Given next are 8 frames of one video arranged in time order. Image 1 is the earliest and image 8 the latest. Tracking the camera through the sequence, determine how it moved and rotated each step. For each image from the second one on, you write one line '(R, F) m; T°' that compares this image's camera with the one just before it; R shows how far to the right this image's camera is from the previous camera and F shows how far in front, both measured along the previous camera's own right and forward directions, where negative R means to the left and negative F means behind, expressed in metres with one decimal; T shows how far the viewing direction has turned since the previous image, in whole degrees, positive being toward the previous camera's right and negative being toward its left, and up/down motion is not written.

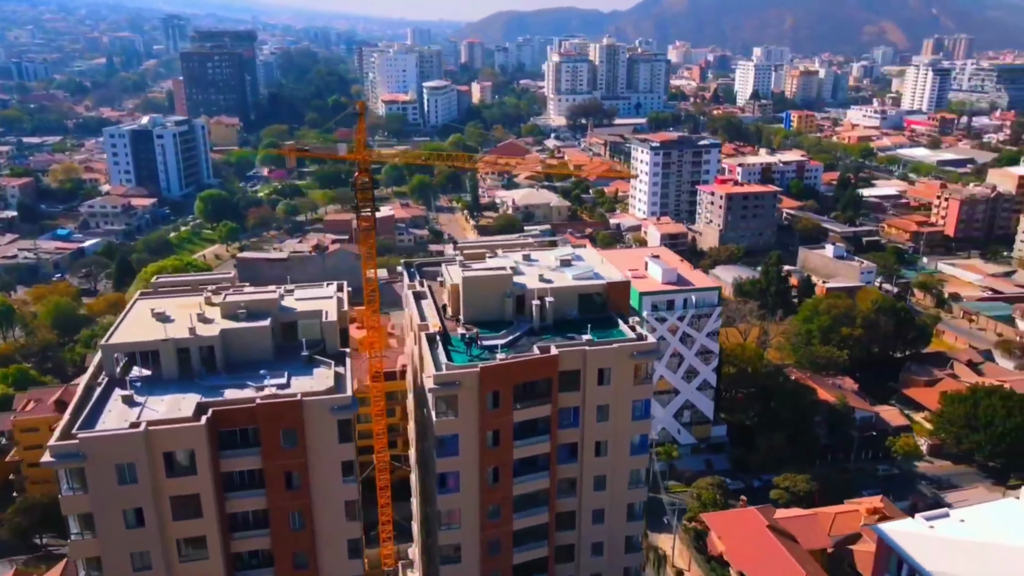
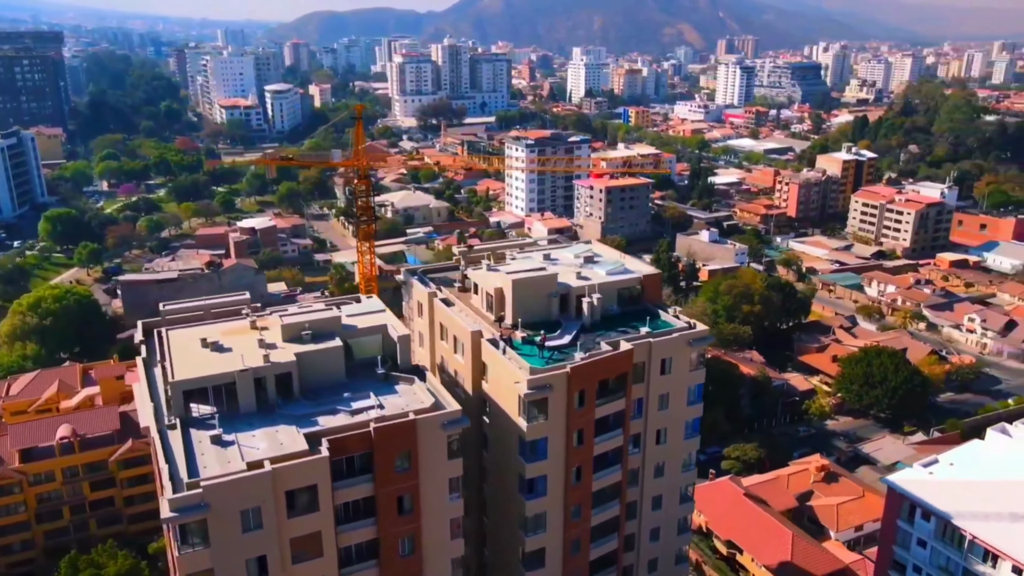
(-5.1, +0.6) m; +12°
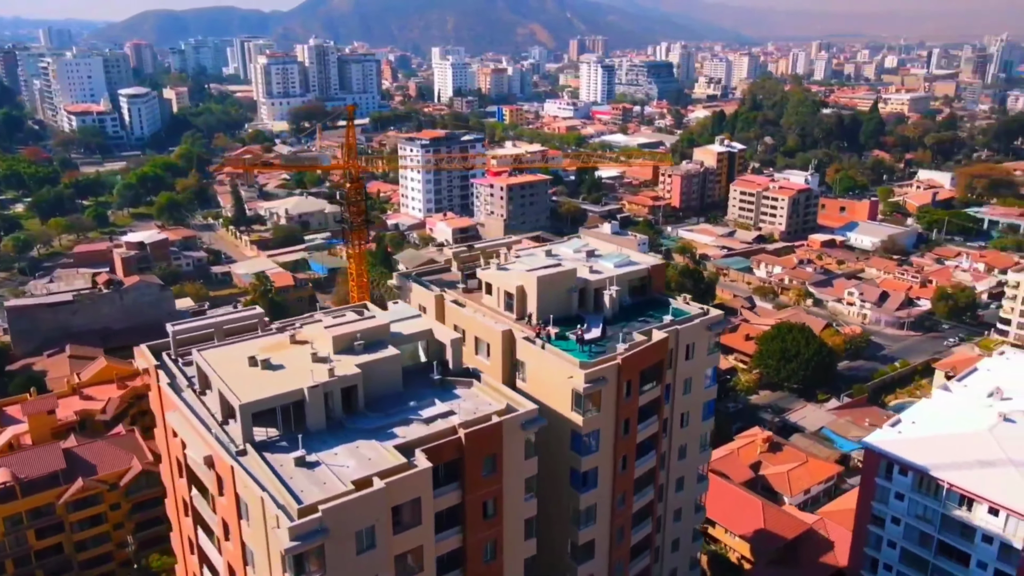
(-3.8, +0.3) m; +10°
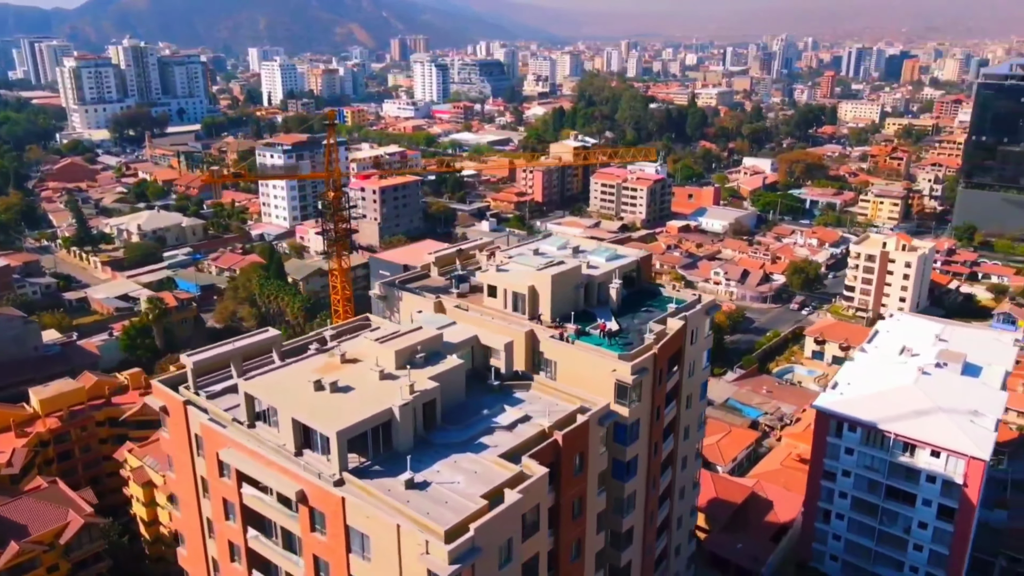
(-4.3, +0.5) m; +12°
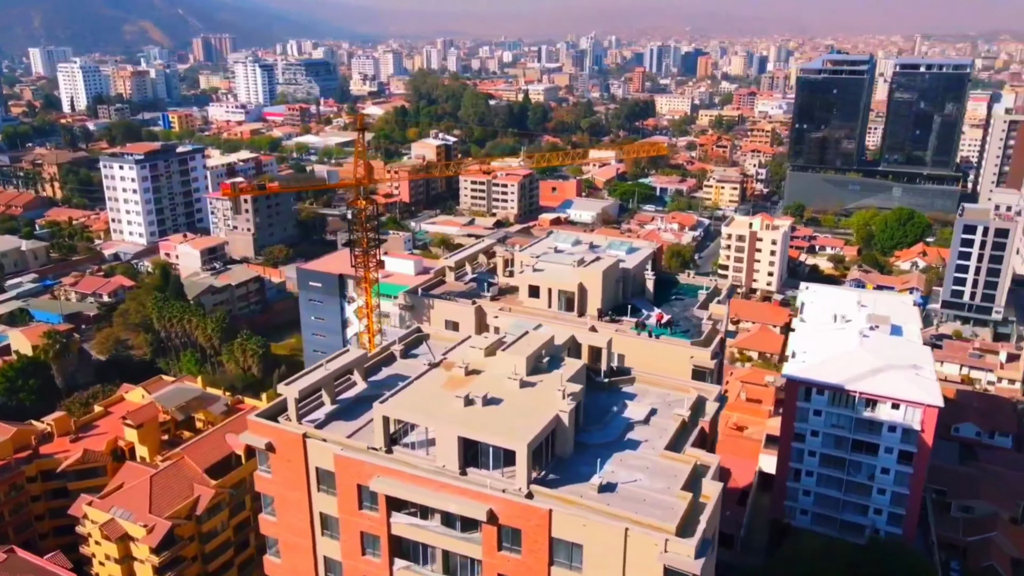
(-5.4, +0.7) m; +13°
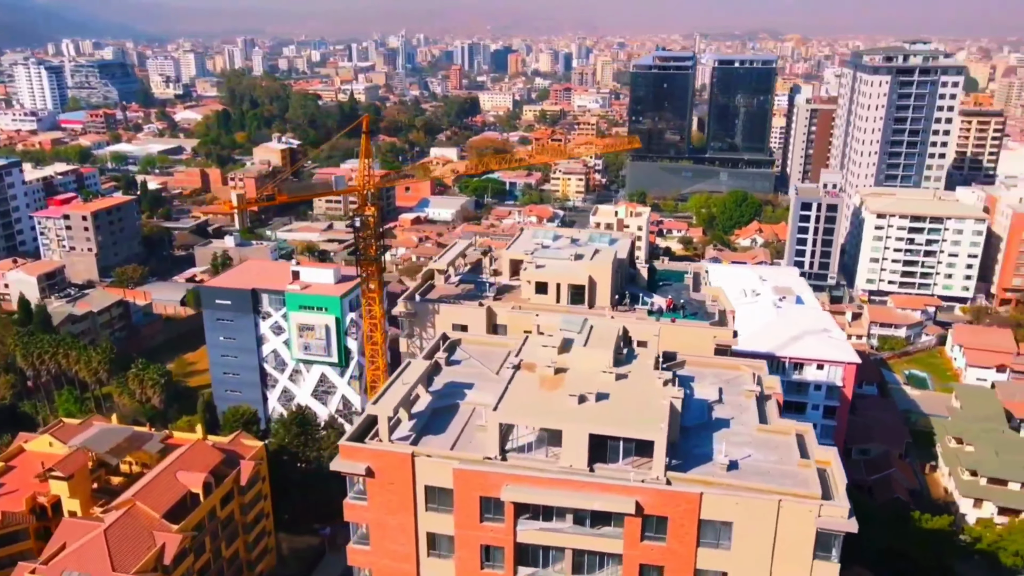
(-4.6, +0.6) m; +13°
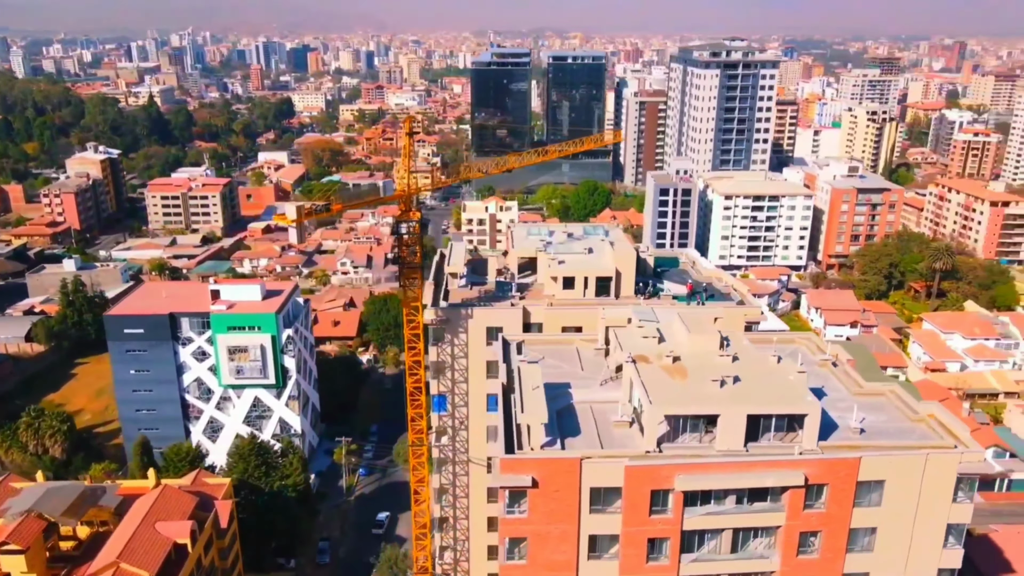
(-5.4, +0.8) m; +14°
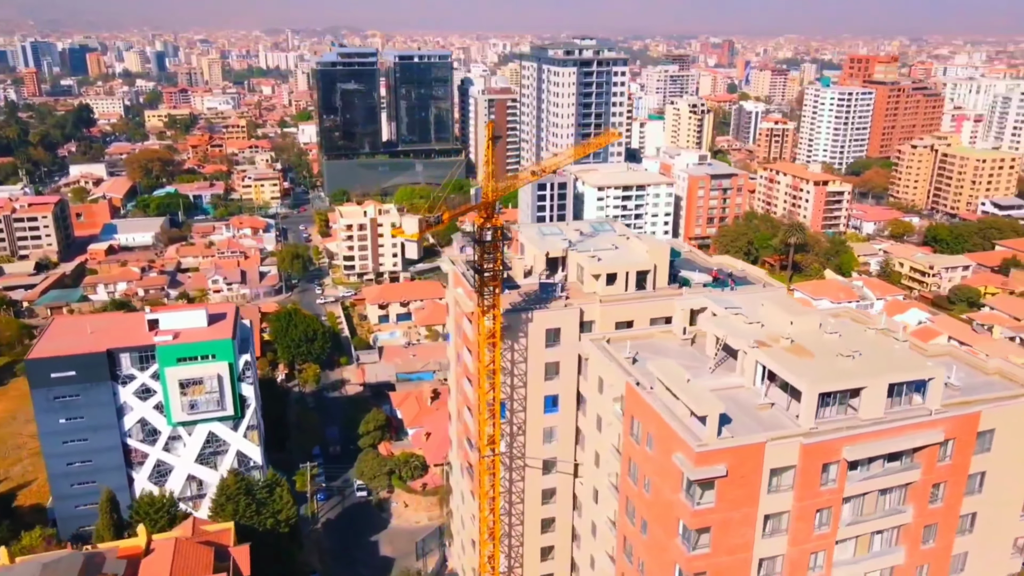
(-5.8, +0.7) m; +13°
